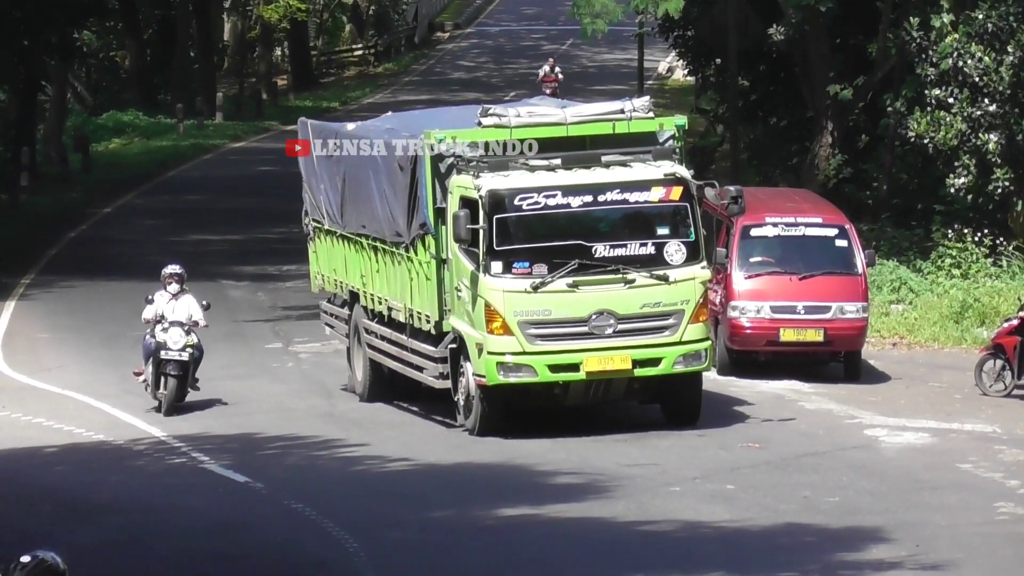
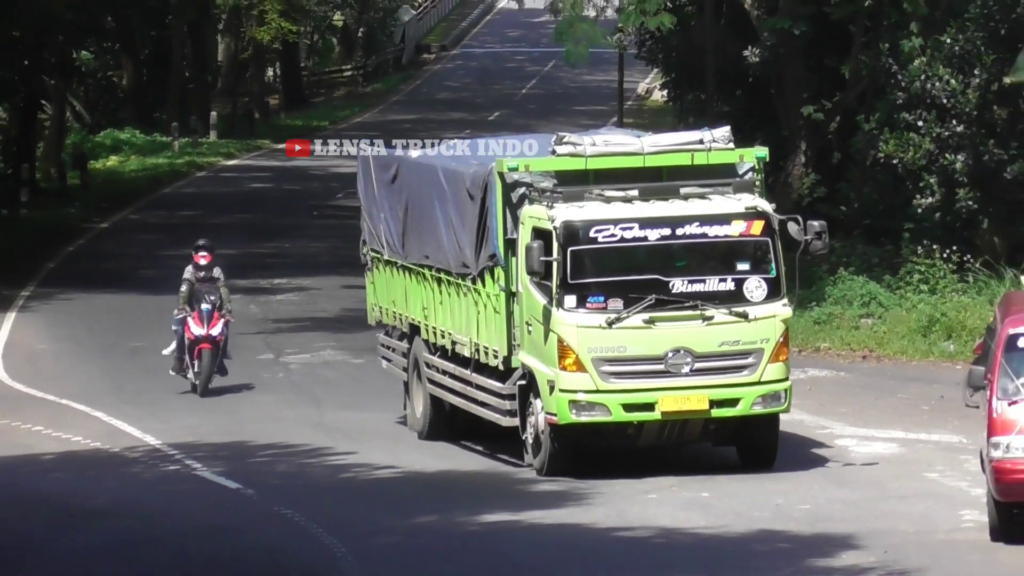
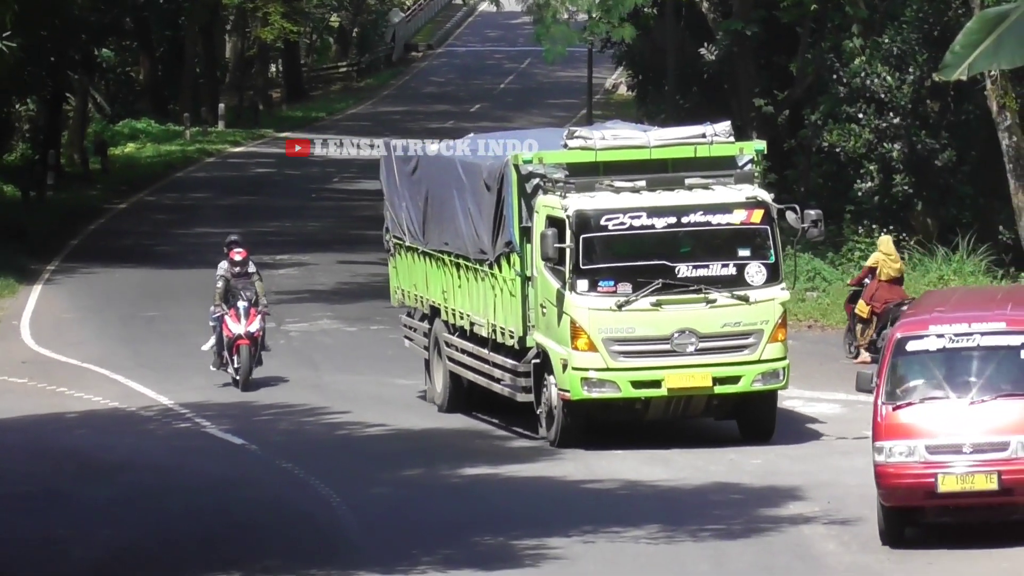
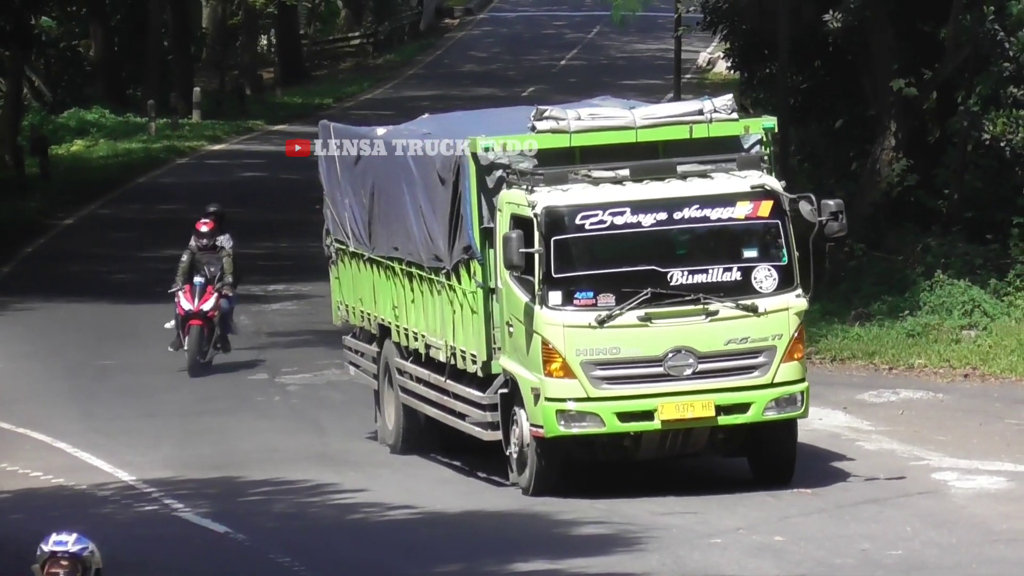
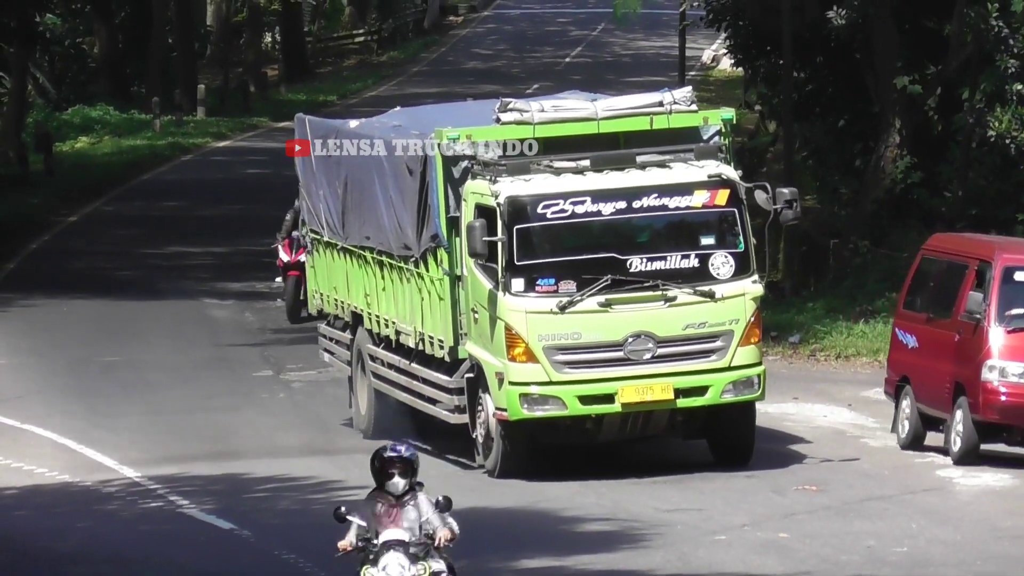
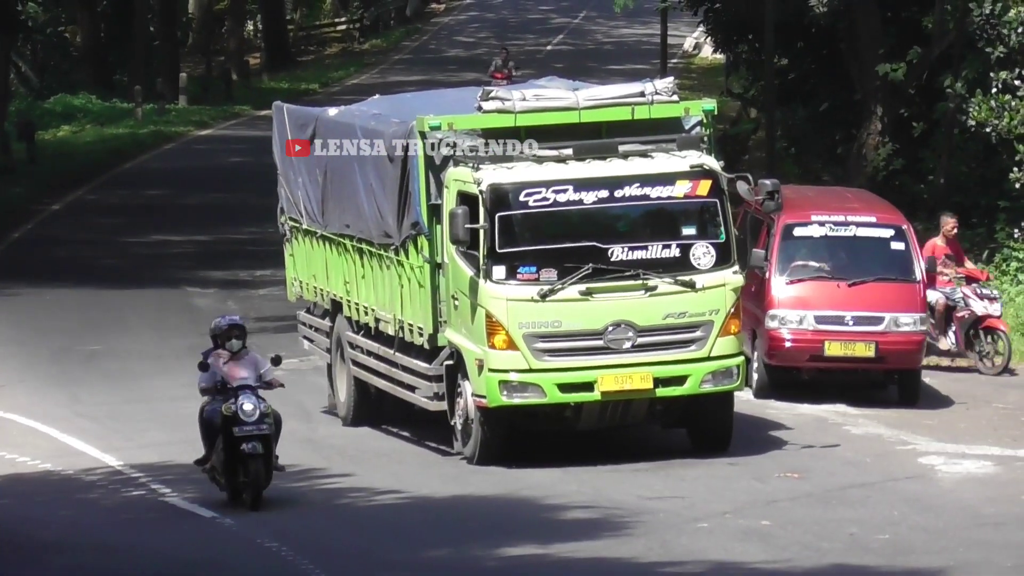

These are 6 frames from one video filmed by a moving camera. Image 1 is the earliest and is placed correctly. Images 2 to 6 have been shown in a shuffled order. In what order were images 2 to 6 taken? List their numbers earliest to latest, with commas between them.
6, 5, 4, 2, 3
